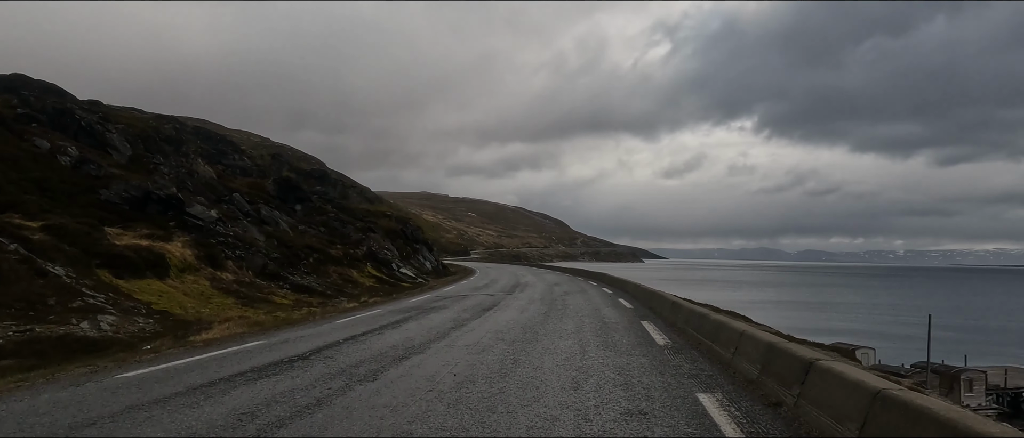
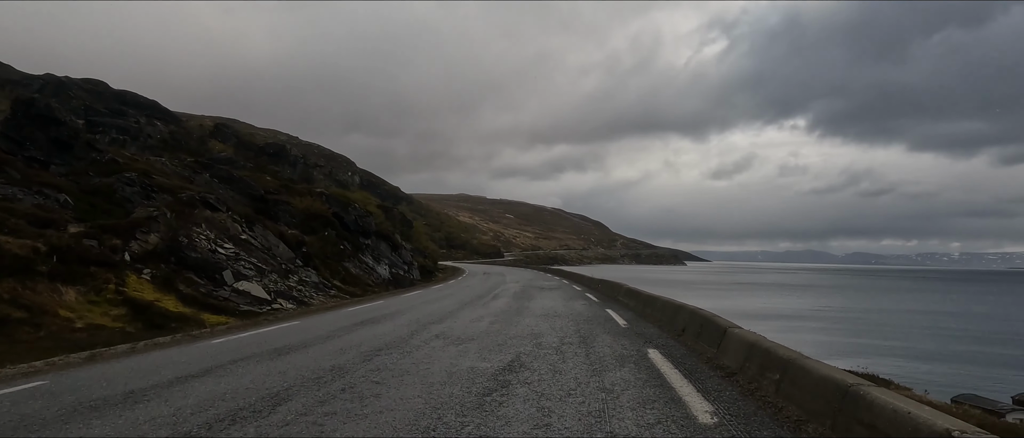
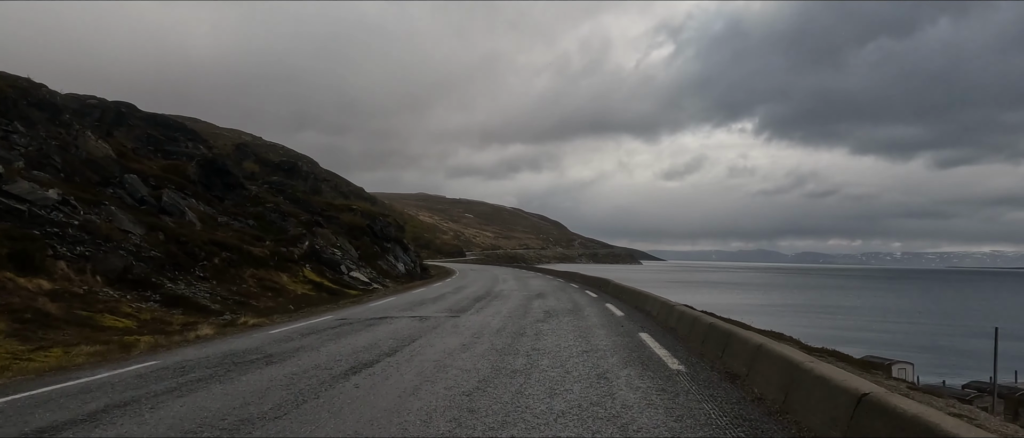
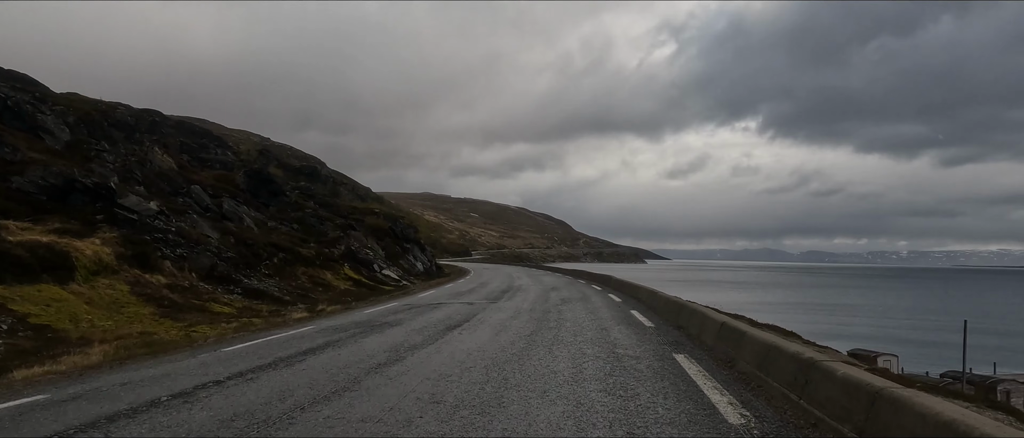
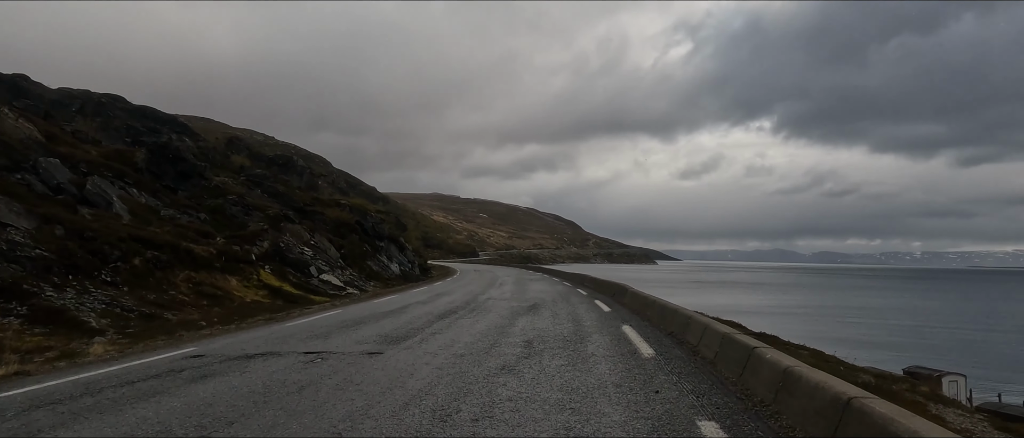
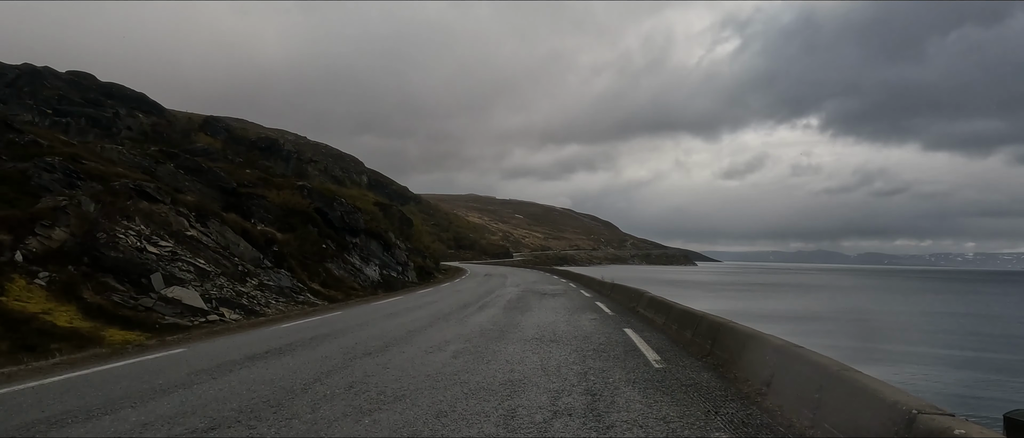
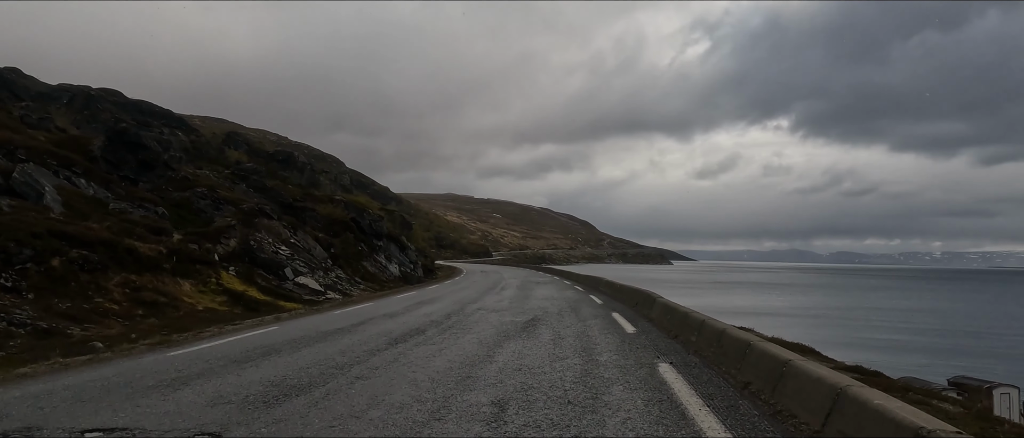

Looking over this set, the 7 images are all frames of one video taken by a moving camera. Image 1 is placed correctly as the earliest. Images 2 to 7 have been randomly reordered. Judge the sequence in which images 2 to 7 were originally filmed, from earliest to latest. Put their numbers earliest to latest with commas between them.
4, 3, 5, 7, 2, 6
